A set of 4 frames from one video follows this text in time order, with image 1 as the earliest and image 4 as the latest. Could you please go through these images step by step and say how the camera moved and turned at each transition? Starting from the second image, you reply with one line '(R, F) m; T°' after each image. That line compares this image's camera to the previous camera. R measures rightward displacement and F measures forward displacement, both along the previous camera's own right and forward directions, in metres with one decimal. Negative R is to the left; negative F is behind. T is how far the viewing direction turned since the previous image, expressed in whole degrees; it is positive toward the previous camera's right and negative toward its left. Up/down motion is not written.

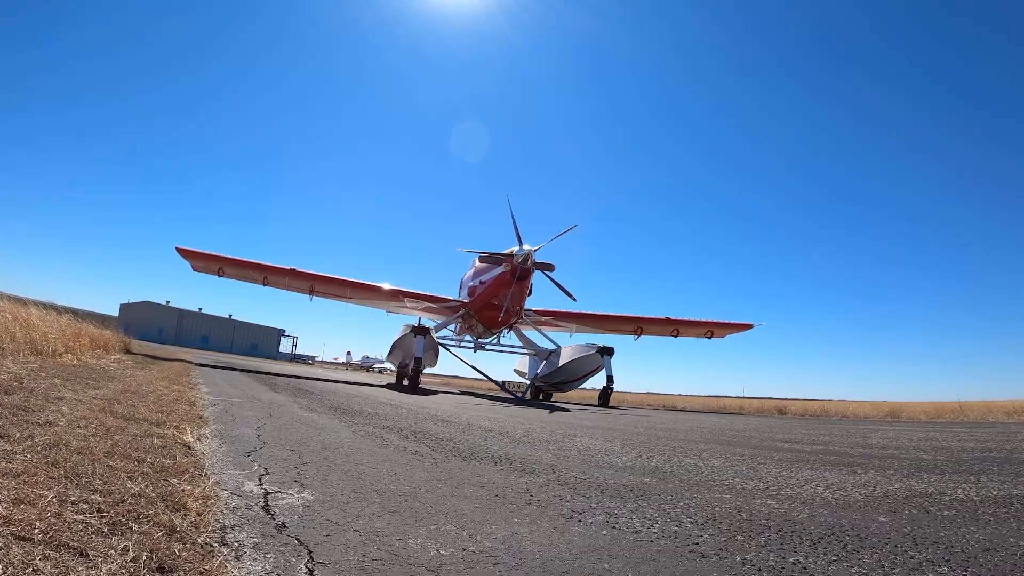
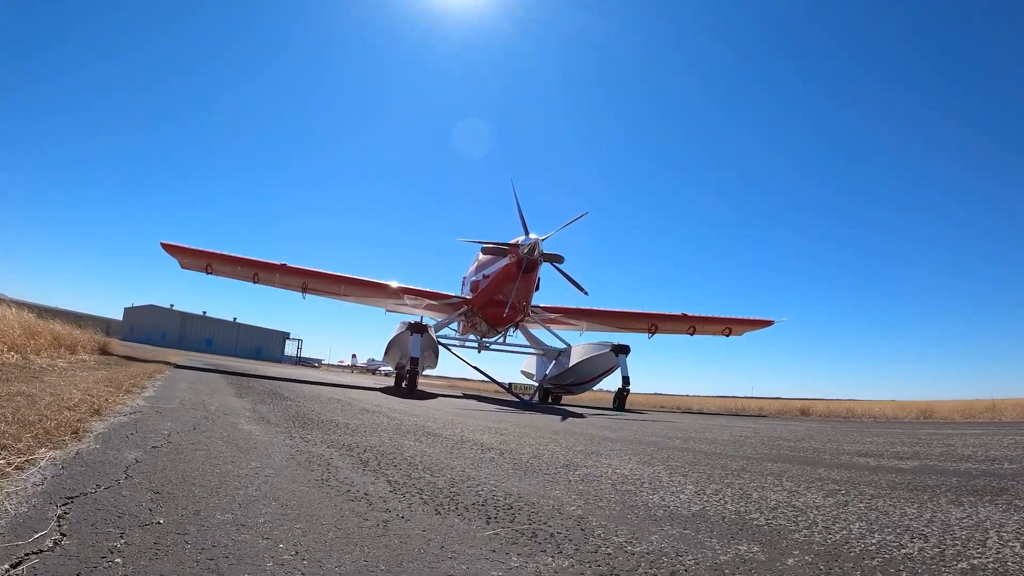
(0.0, +1.3) m; -1°
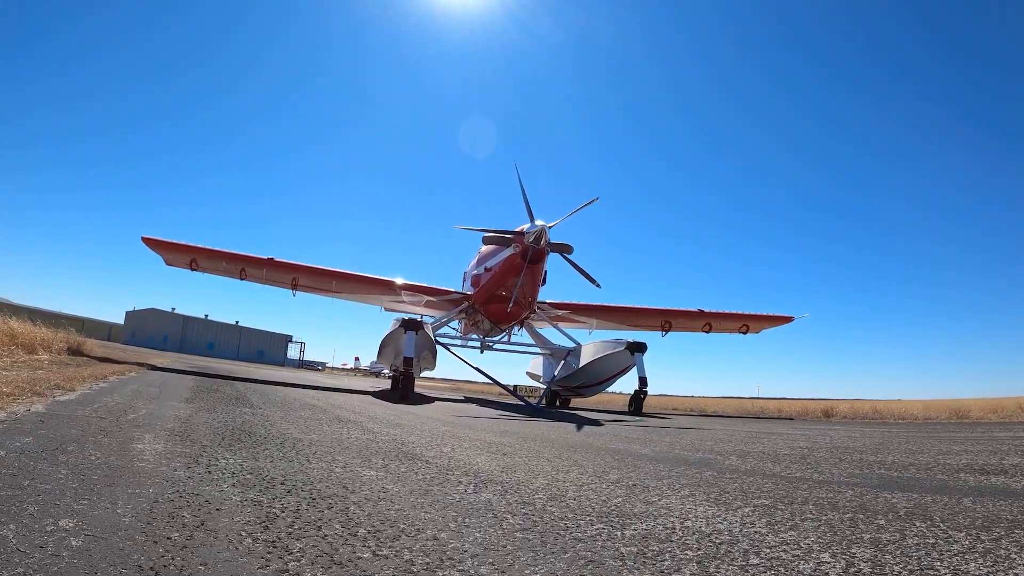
(0.0, +1.2) m; 0°
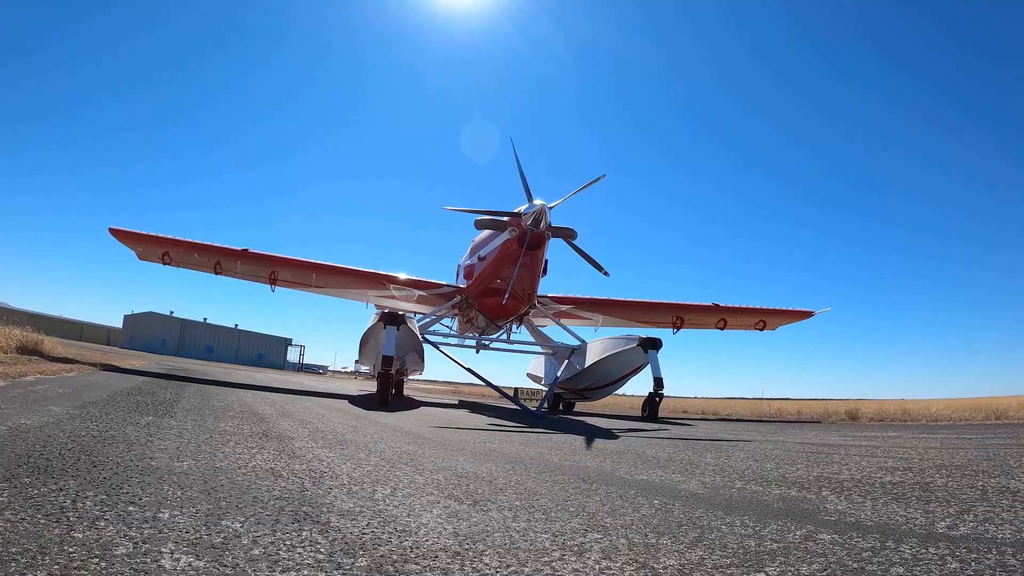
(+0.1, +1.4) m; 0°
